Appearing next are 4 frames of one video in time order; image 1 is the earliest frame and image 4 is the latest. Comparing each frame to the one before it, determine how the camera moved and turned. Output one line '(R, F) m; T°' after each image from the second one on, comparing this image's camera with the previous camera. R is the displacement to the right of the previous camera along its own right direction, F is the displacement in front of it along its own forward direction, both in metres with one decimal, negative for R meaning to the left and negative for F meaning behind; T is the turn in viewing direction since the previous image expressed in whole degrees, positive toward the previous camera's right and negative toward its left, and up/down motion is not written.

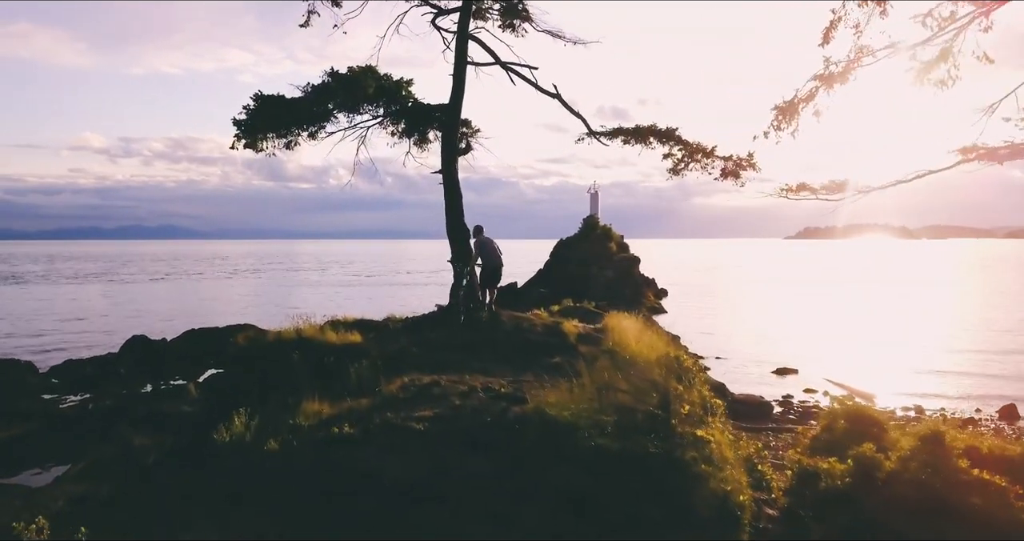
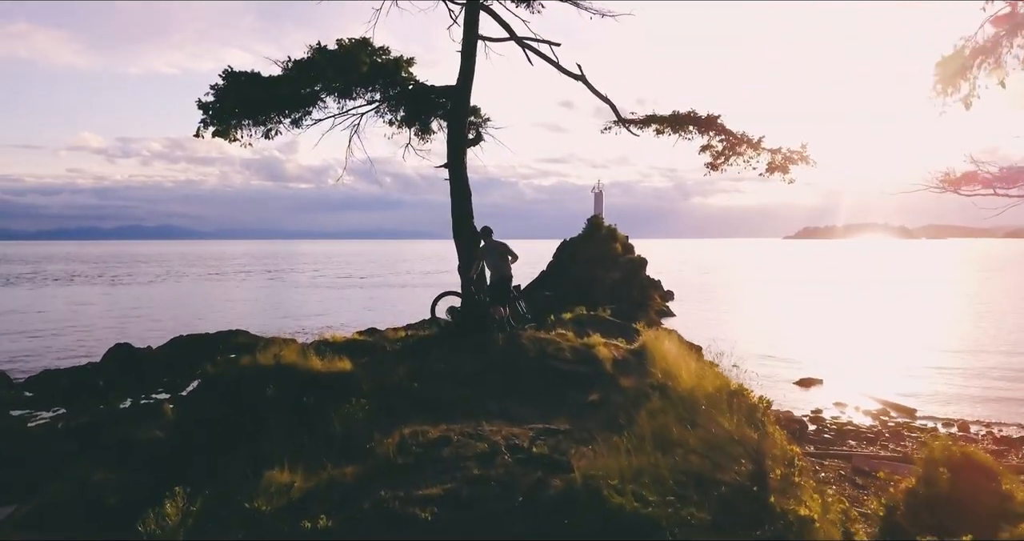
(-0.3, +2.1) m; 0°
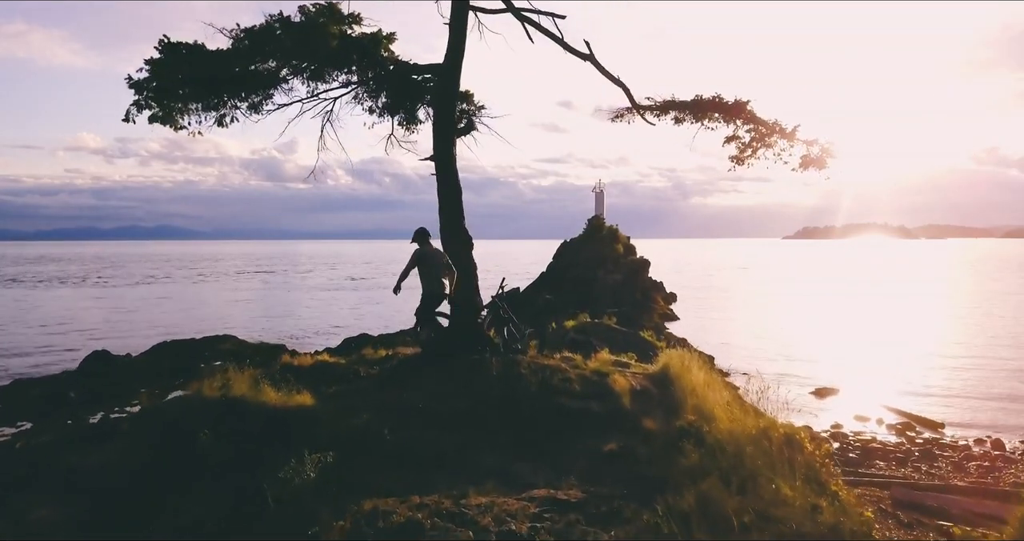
(0.0, +1.8) m; 0°
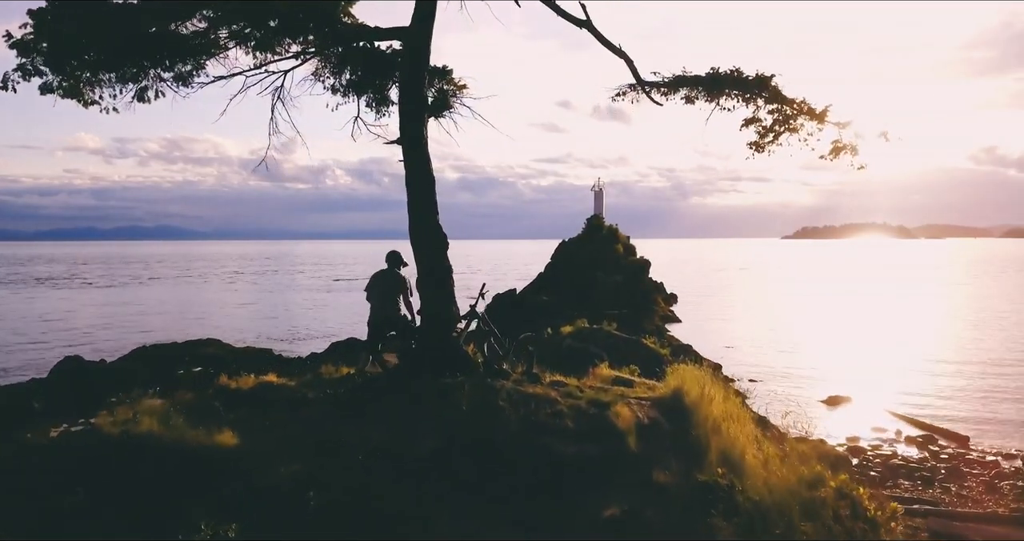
(+0.2, +1.7) m; 0°
